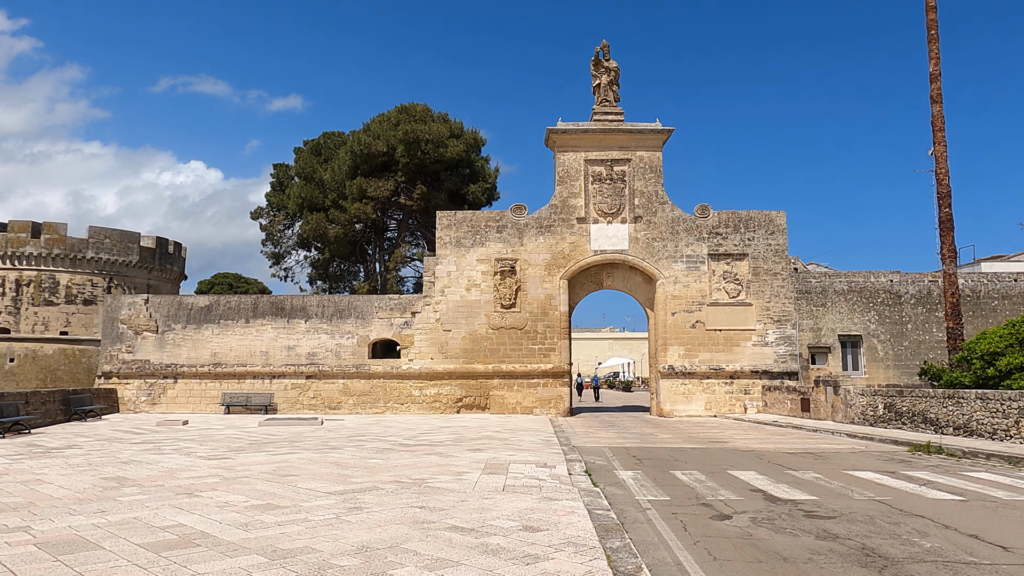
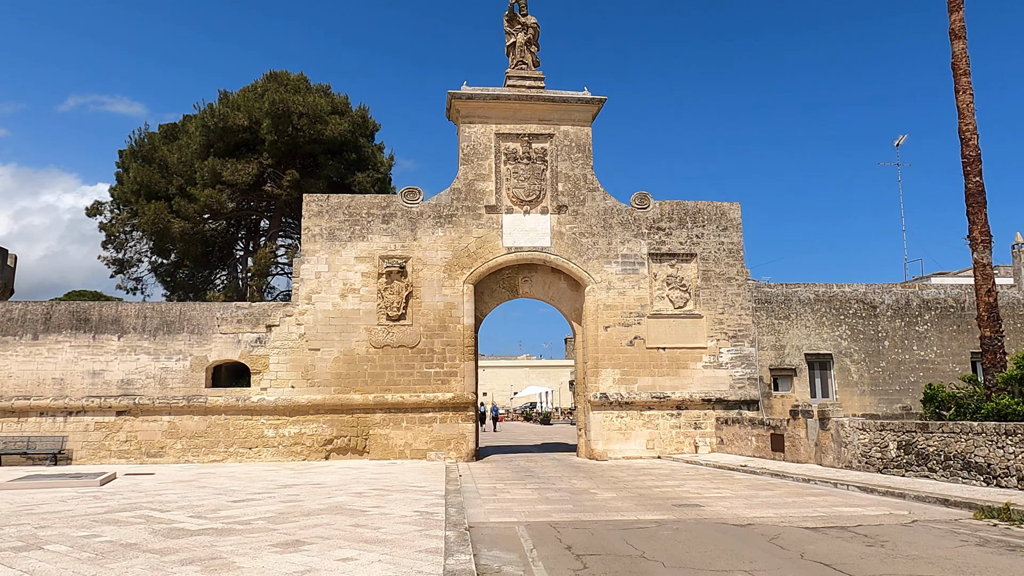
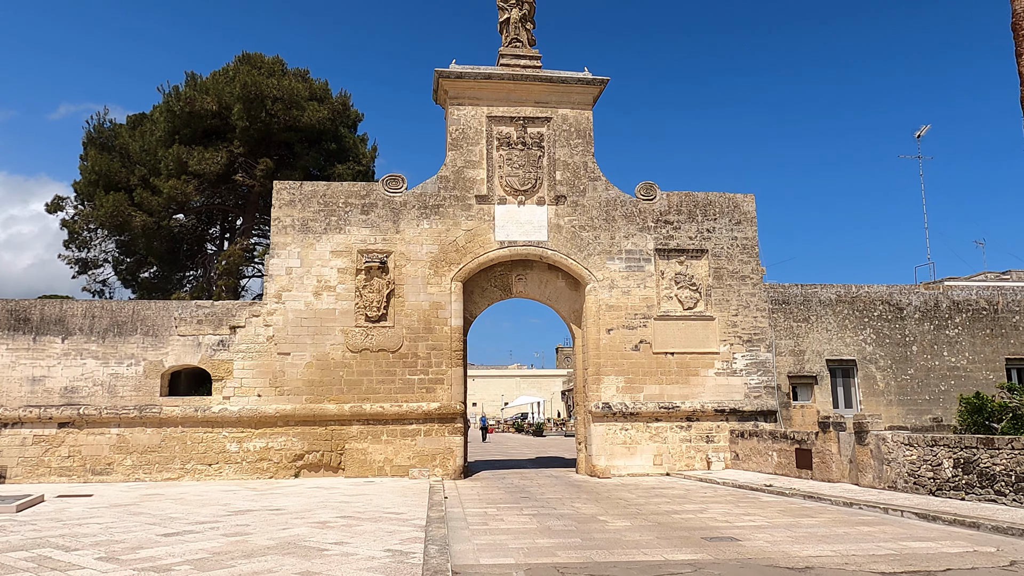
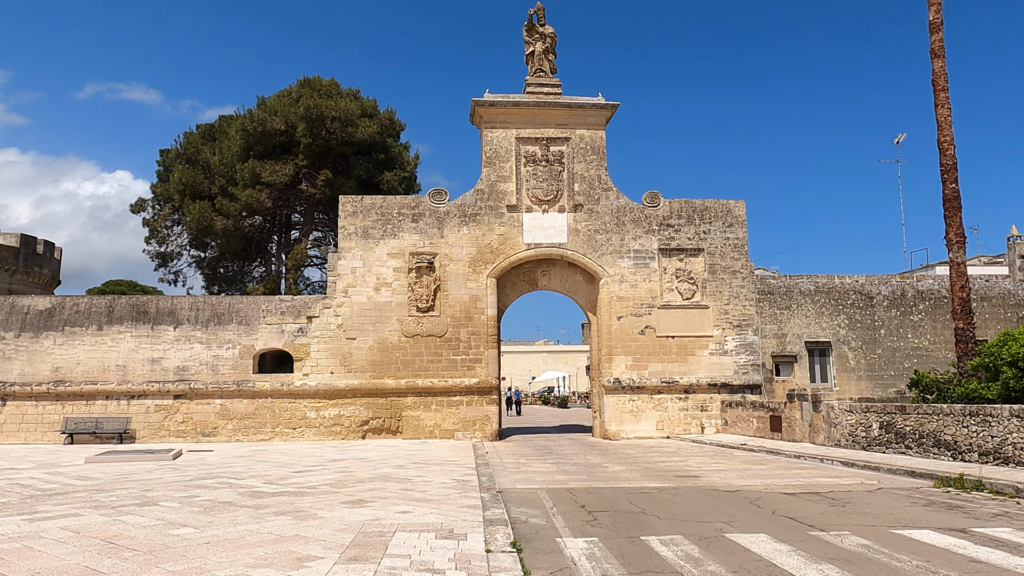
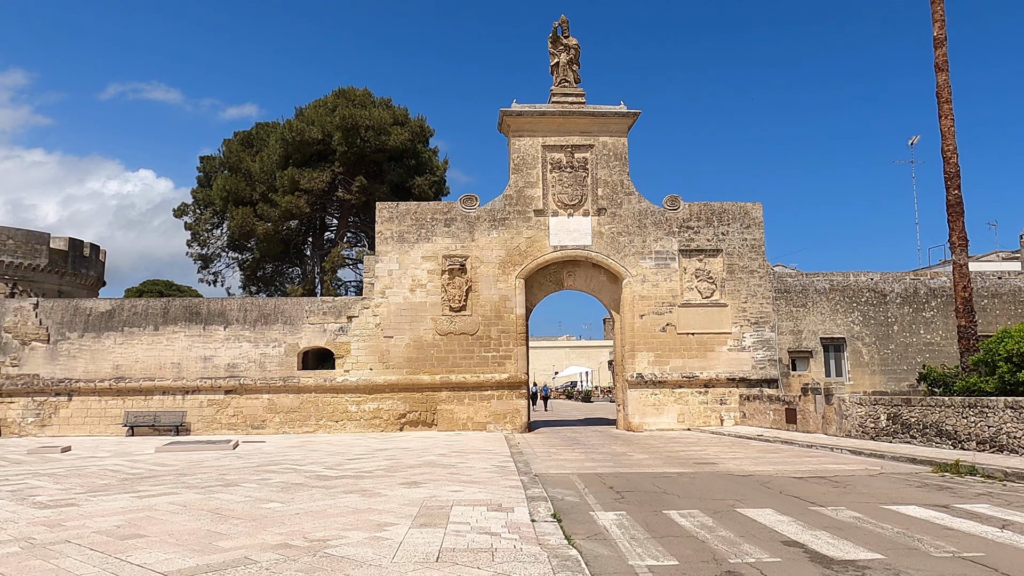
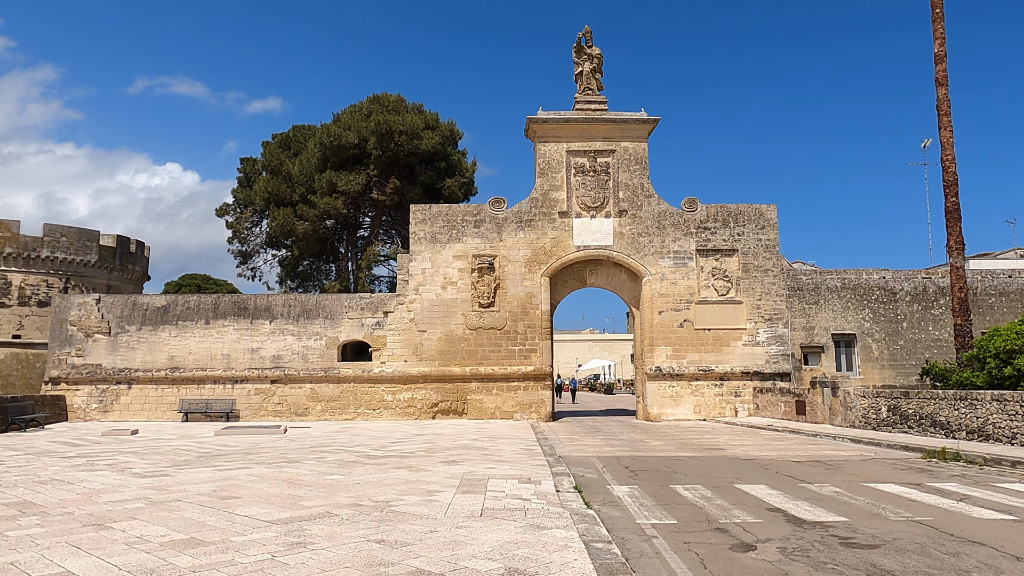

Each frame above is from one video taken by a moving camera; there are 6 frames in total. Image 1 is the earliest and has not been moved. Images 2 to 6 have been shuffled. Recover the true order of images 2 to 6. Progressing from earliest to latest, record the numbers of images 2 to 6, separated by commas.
6, 5, 4, 2, 3
